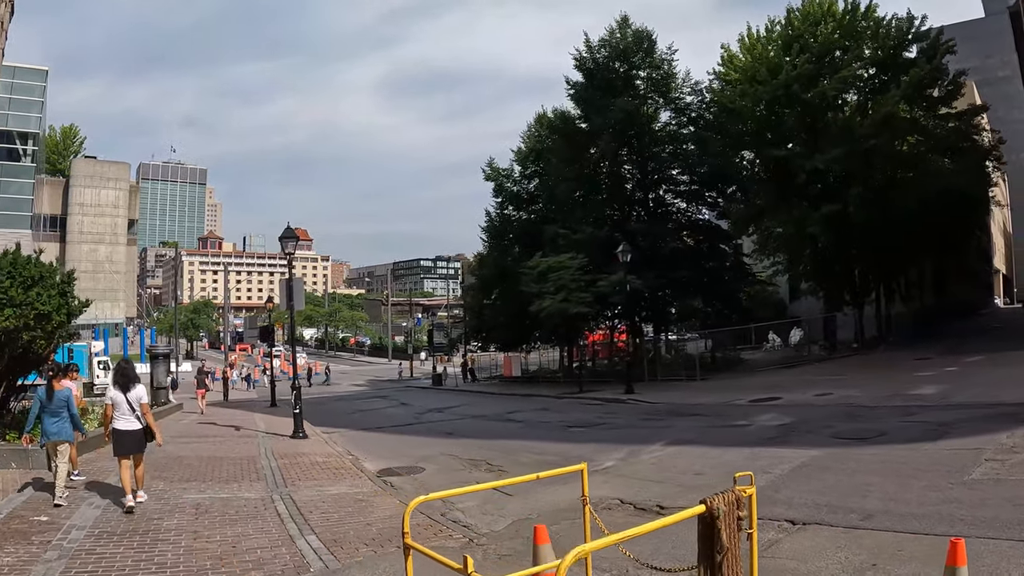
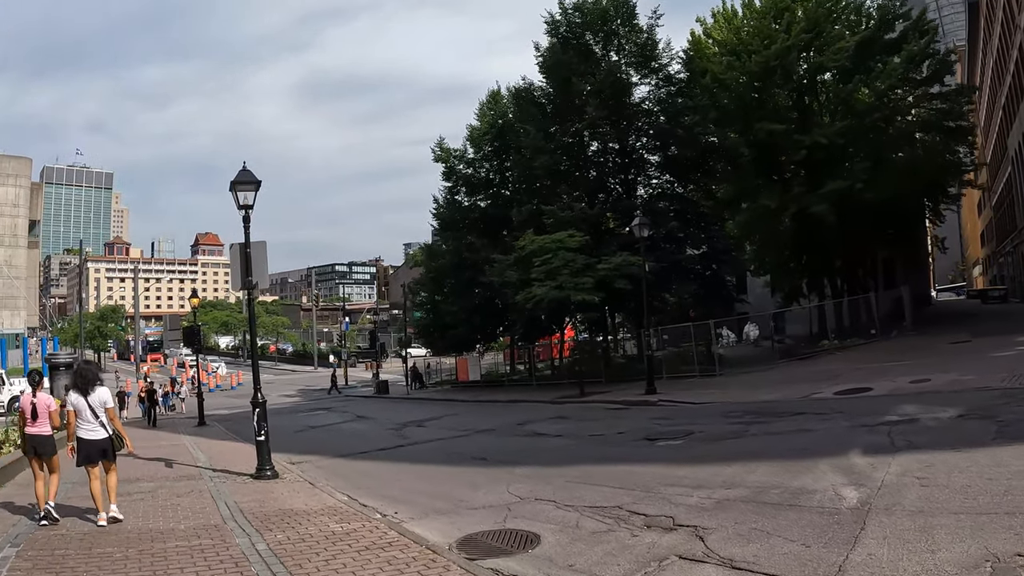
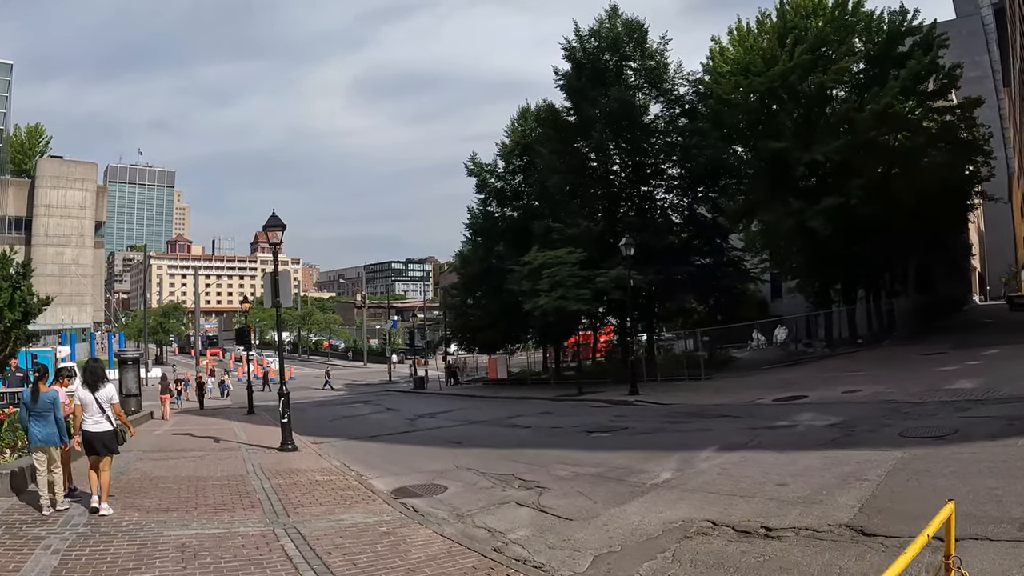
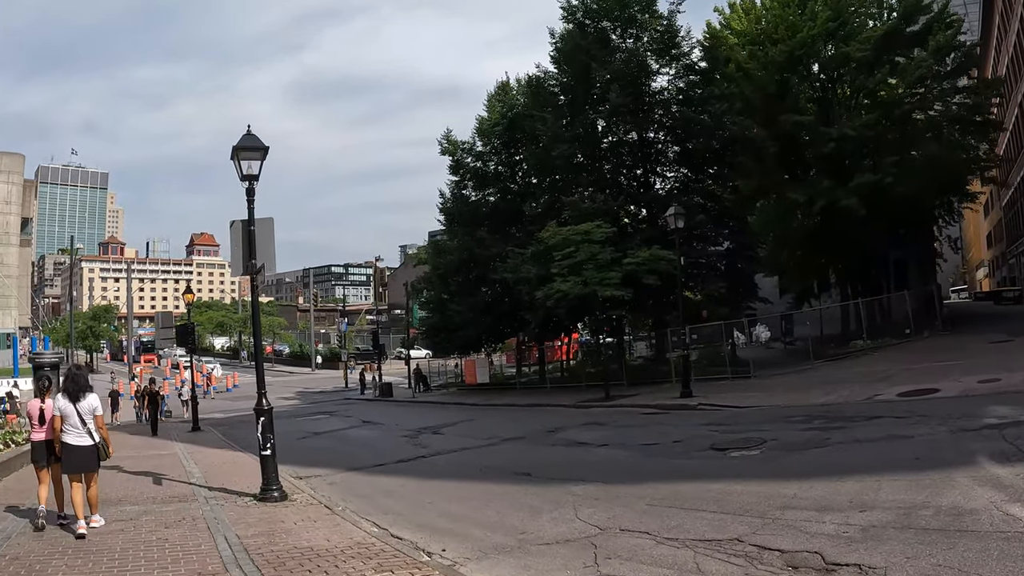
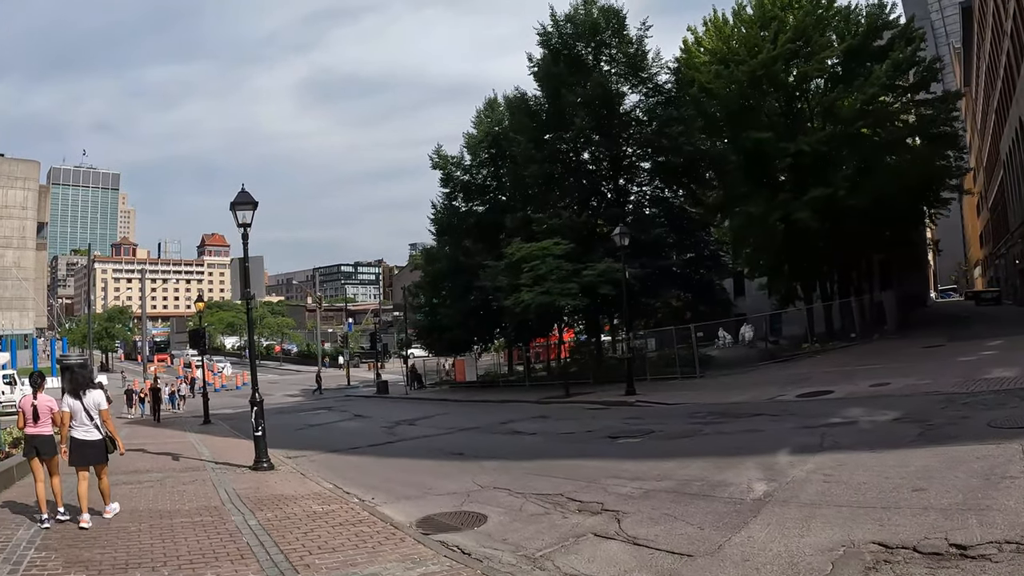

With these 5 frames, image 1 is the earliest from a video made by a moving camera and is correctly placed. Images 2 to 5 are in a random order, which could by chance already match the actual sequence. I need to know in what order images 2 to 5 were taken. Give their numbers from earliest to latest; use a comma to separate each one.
3, 5, 2, 4
